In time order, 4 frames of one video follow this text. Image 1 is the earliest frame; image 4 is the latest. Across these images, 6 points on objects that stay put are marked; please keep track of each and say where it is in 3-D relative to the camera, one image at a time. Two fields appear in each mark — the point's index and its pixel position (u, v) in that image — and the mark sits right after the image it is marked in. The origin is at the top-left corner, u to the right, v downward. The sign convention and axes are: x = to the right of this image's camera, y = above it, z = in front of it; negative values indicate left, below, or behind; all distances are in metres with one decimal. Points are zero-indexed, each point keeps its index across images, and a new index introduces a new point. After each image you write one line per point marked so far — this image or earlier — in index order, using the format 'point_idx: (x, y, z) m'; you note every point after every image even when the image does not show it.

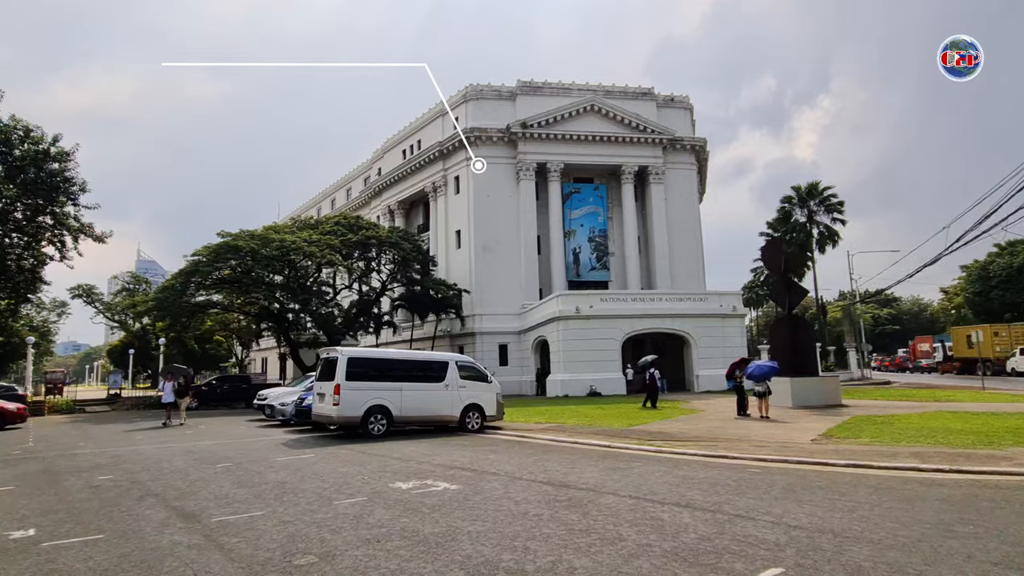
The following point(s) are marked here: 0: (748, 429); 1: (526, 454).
0: (+6.2, -3.7, +15.1) m
1: (+0.3, -3.2, +11.3) m
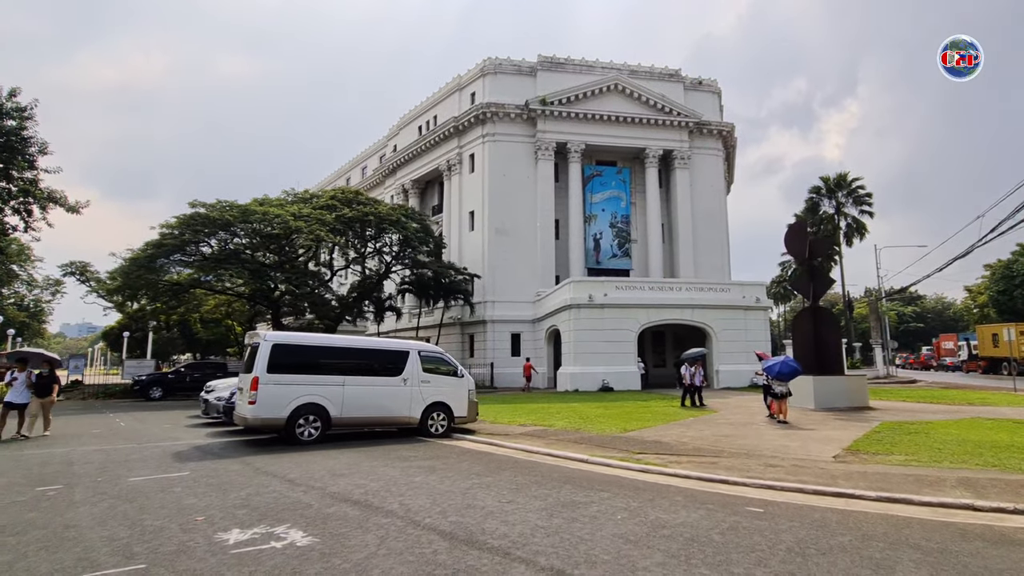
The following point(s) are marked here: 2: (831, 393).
0: (+5.3, -3.3, +12.5) m
1: (-0.7, -2.8, +8.9) m
2: (+10.4, -3.4, +19.0) m
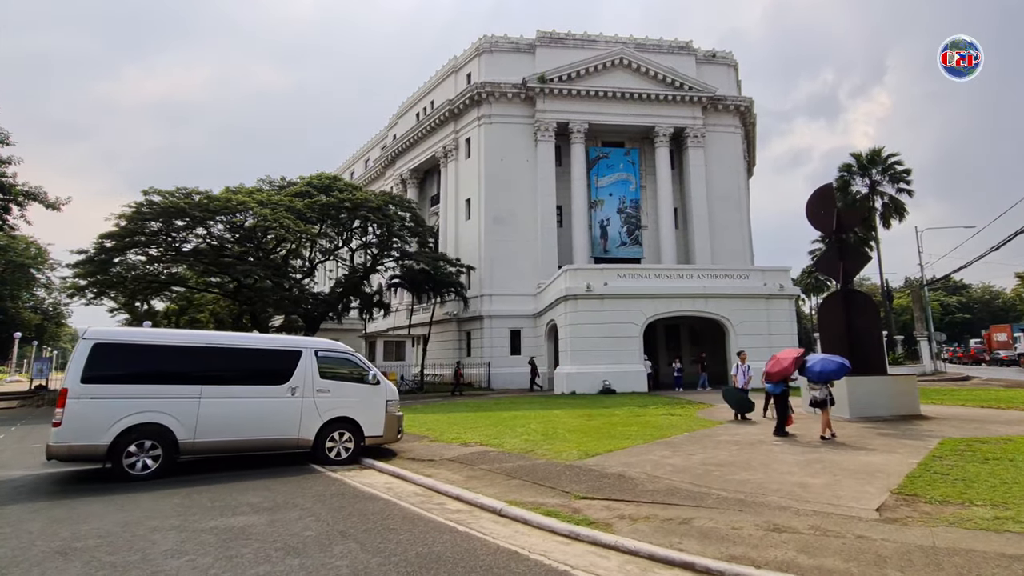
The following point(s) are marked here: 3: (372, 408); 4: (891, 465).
0: (+3.9, -2.8, +8.9) m
1: (-2.3, -2.5, +5.5) m
2: (+9.3, -2.9, +15.1) m
3: (-2.6, -2.3, +11.0) m
4: (+6.0, -2.8, +9.2) m
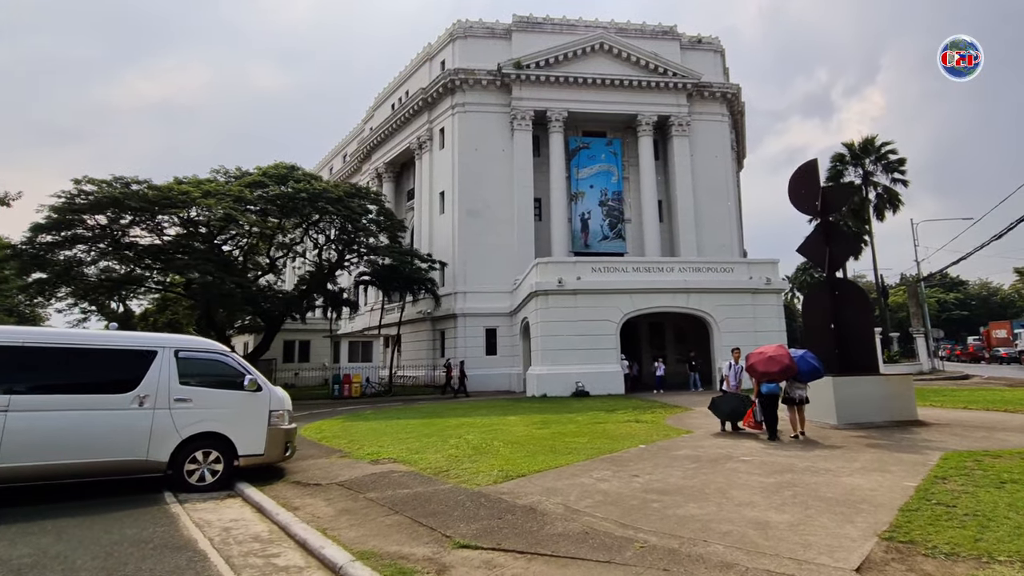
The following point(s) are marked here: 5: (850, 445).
0: (+2.5, -2.5, +6.9) m
1: (-3.7, -2.3, +3.5) m
2: (+7.9, -2.6, +13.2) m
3: (-4.1, -2.1, +9.0) m
4: (+4.6, -2.5, +7.2) m
5: (+6.3, -3.0, +10.9) m
